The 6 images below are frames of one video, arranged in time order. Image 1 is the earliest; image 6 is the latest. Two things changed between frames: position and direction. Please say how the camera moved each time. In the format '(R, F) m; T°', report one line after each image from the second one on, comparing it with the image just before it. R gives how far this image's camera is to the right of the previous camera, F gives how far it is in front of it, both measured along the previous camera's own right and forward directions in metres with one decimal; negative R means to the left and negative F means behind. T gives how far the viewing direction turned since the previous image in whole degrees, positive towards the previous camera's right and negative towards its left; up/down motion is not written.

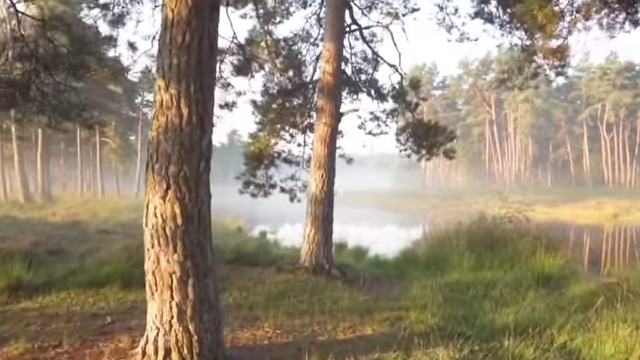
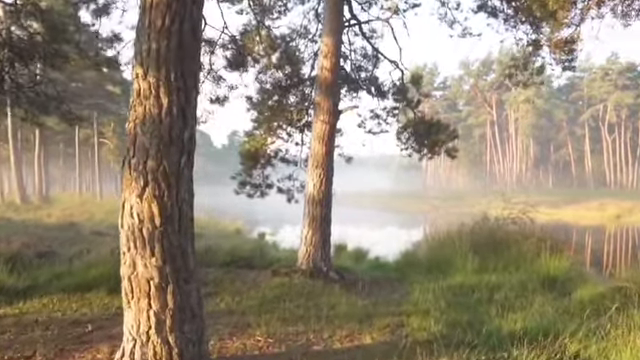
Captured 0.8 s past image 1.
(0.0, +0.3) m; 0°
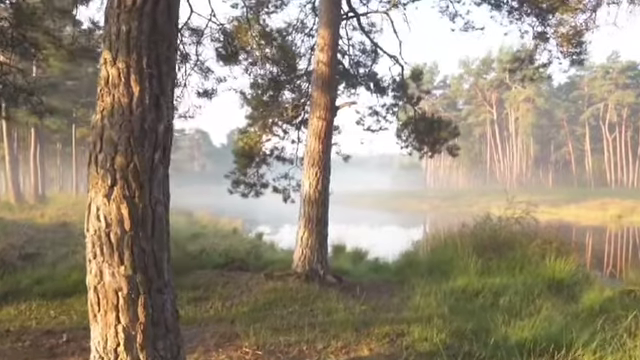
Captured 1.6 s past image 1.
(0.0, +0.3) m; 0°
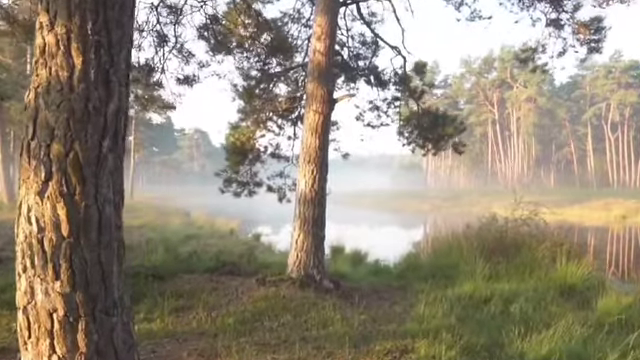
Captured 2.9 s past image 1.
(0.0, +0.6) m; 0°
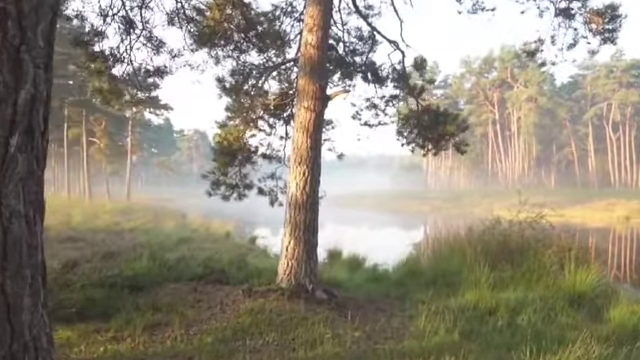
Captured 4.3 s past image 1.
(+0.1, +0.5) m; 0°
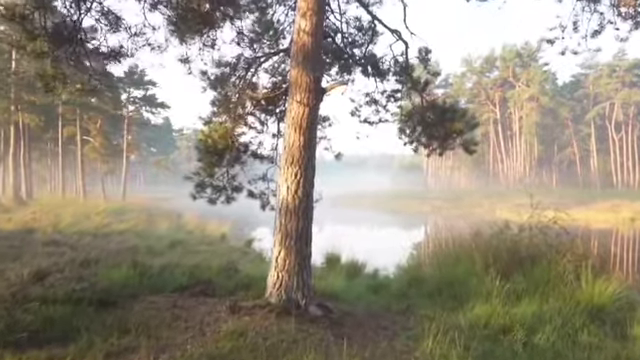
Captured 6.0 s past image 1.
(+0.1, +0.7) m; 0°
